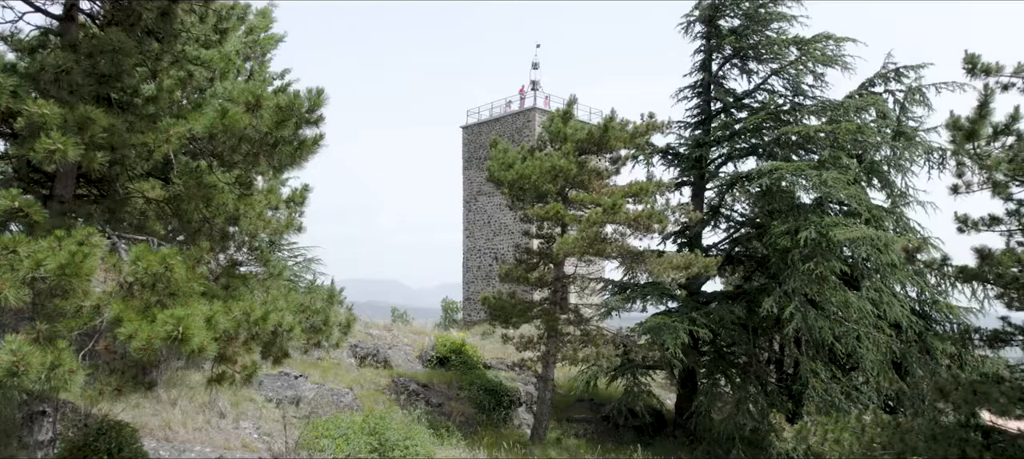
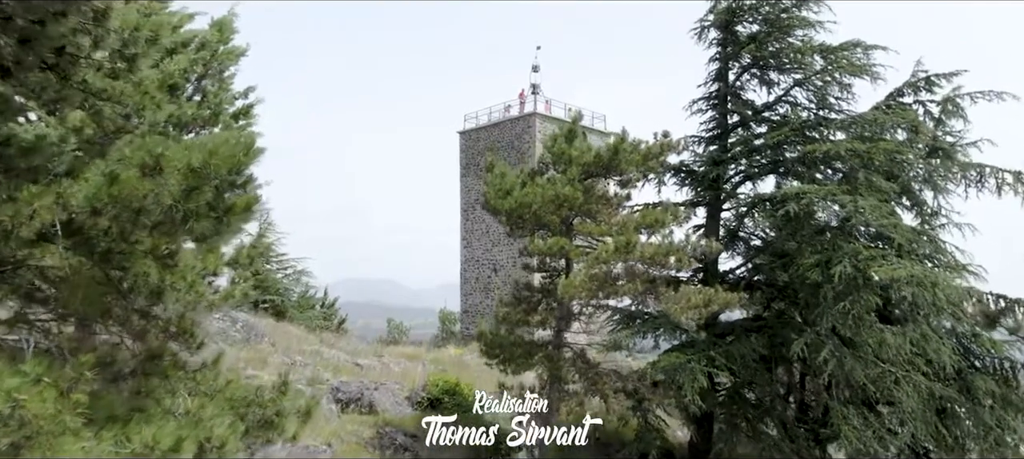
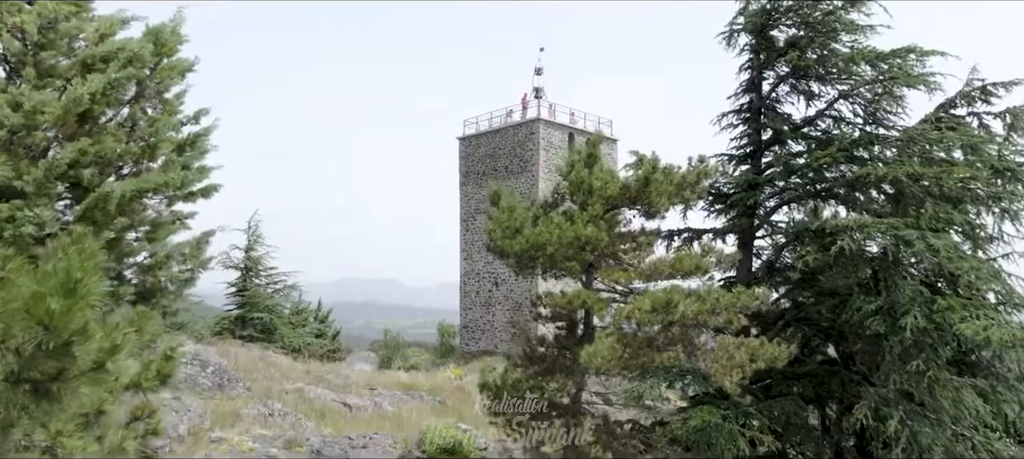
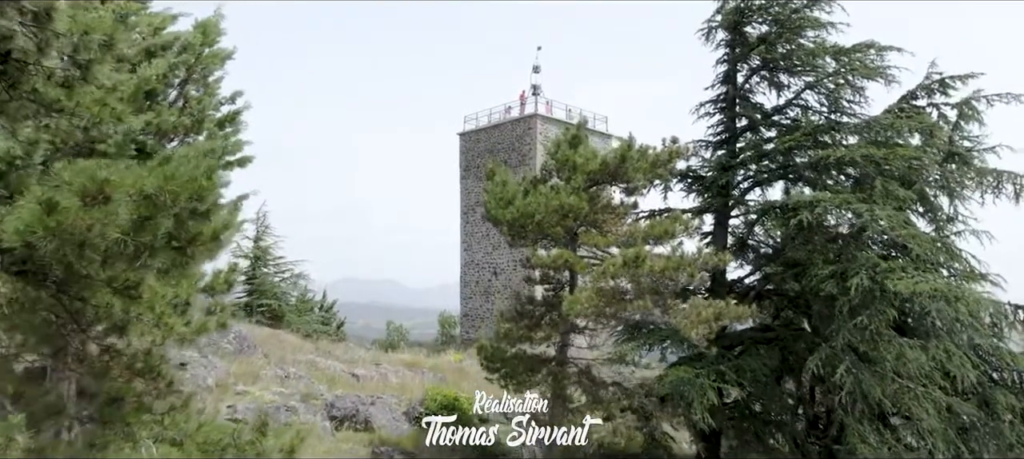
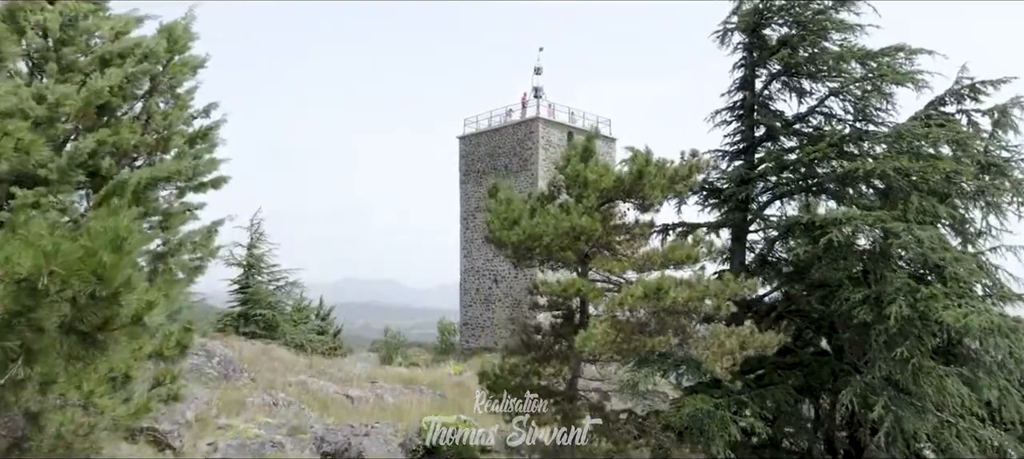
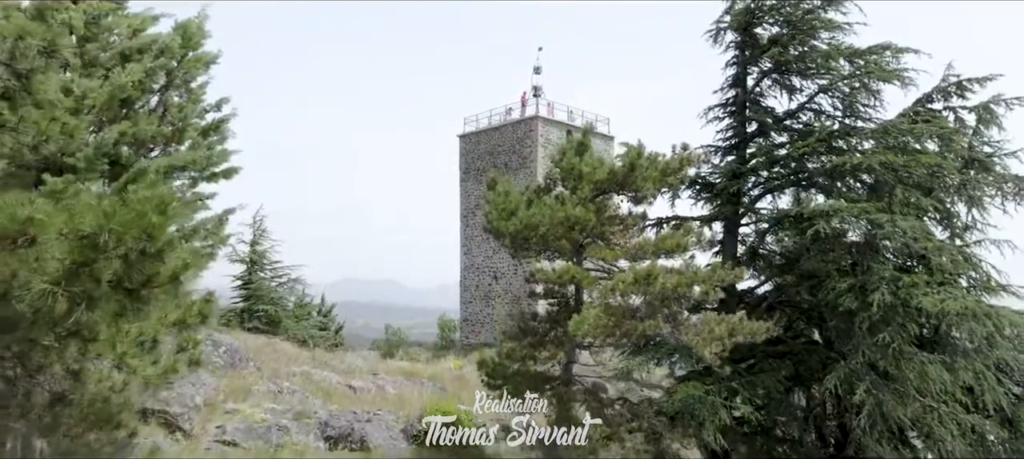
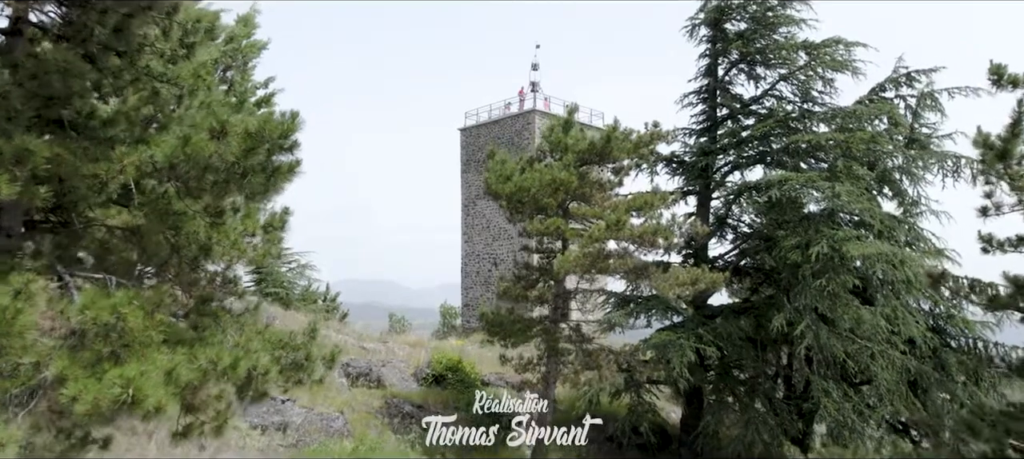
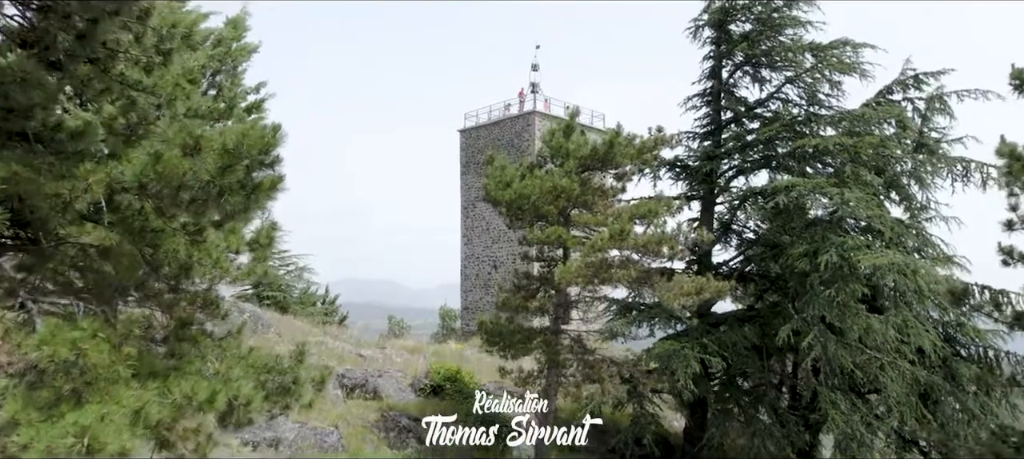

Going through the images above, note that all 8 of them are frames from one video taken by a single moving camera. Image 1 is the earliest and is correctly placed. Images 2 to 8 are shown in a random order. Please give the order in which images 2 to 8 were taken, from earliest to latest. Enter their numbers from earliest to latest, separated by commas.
7, 8, 2, 4, 6, 5, 3
